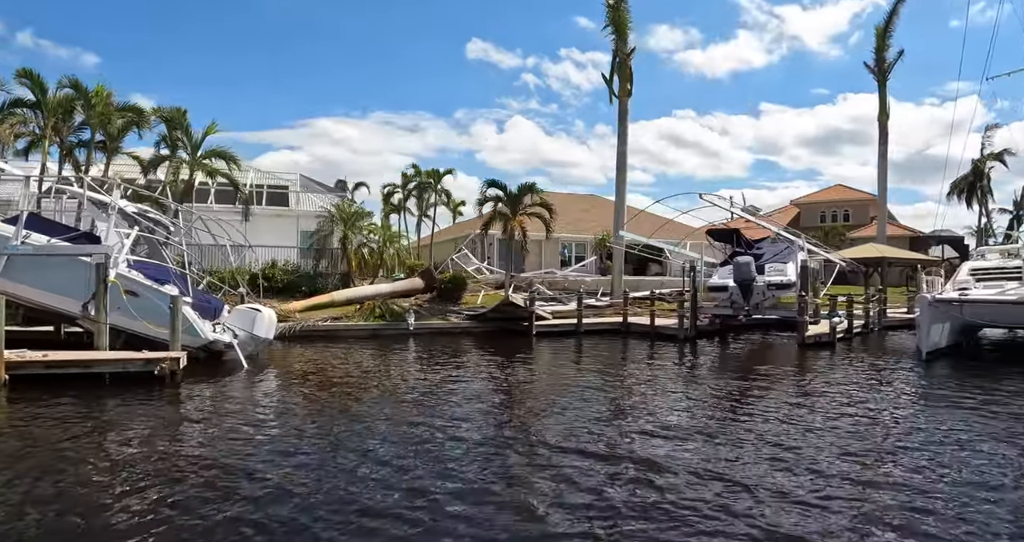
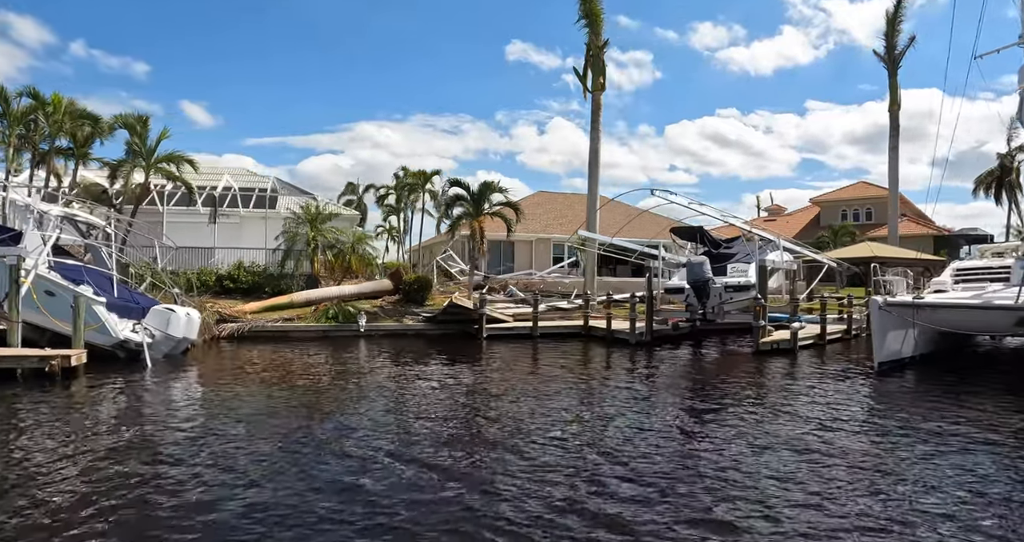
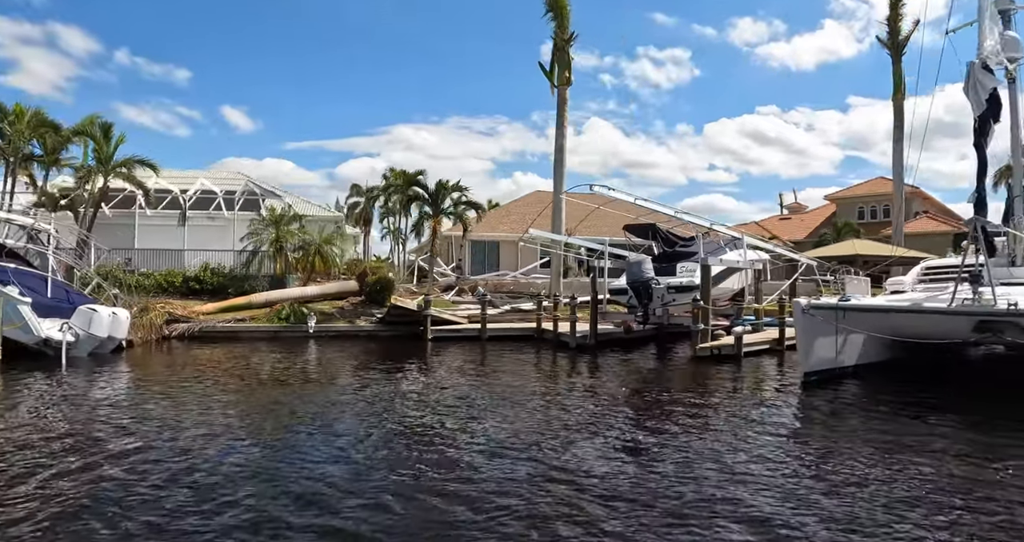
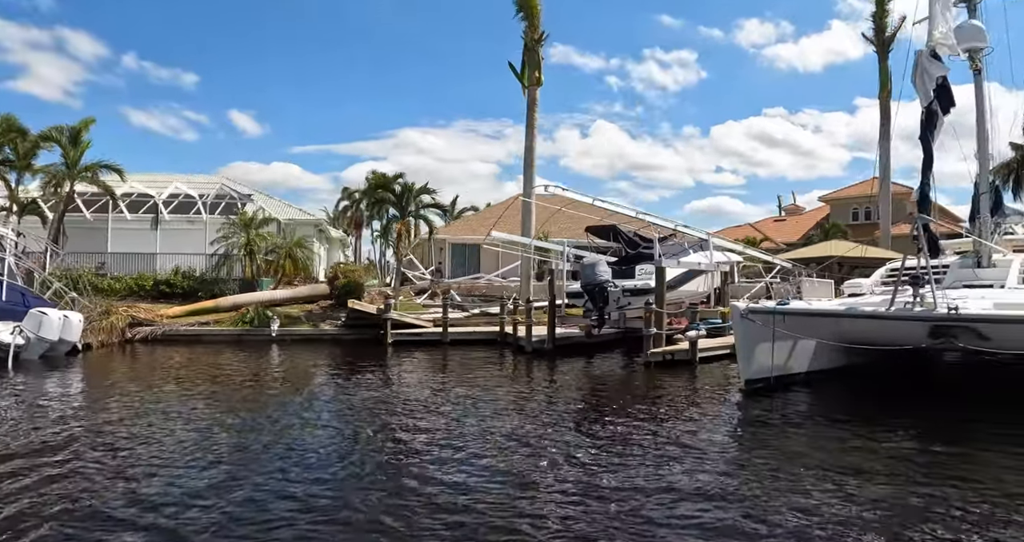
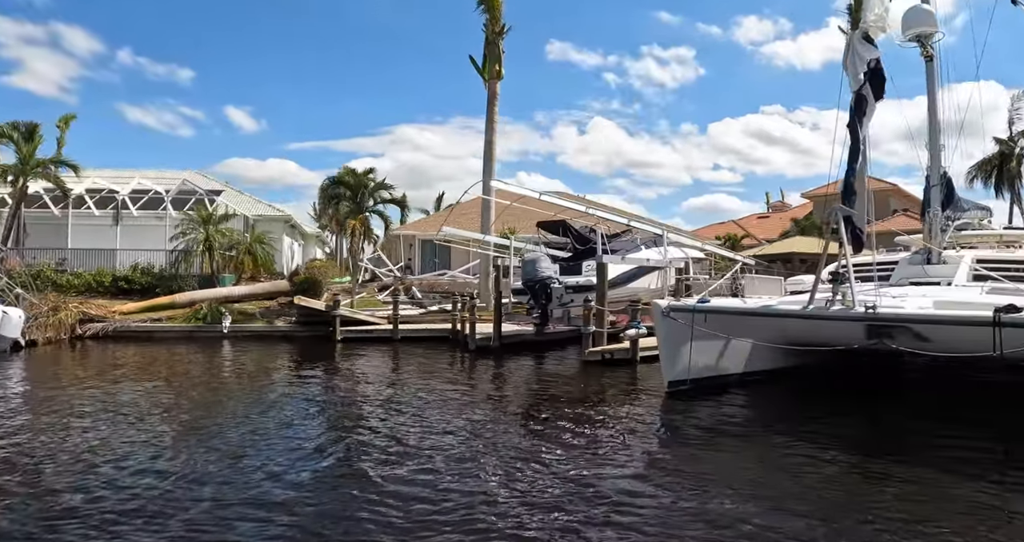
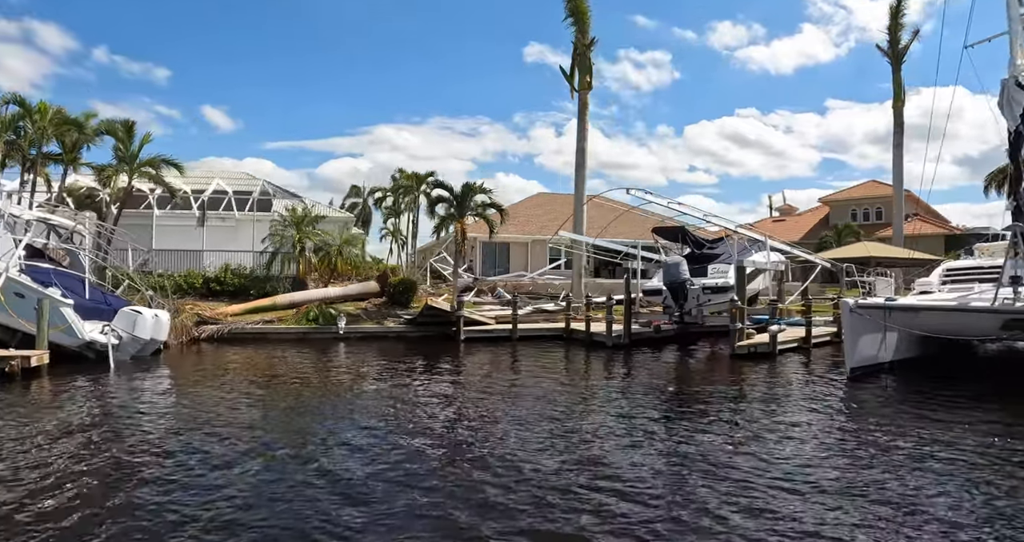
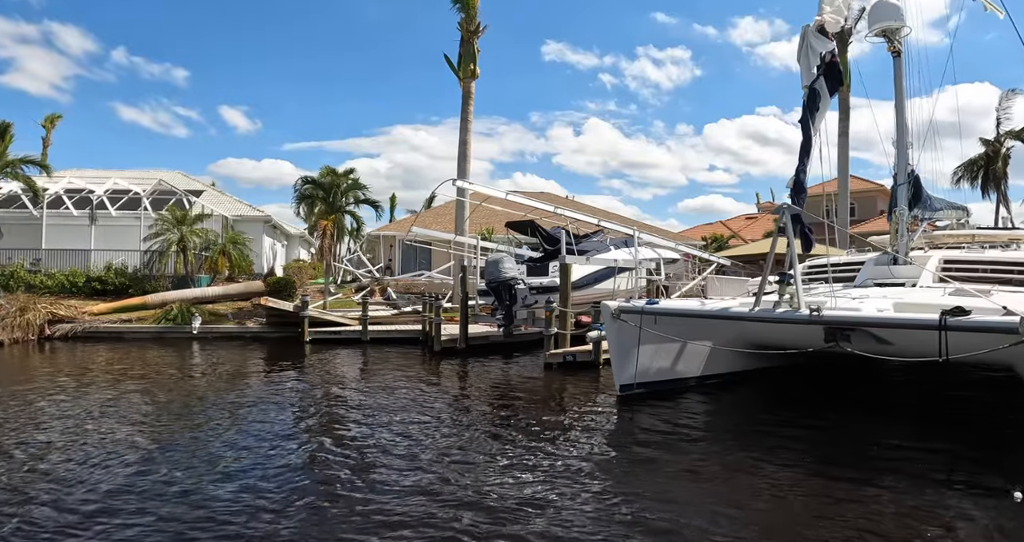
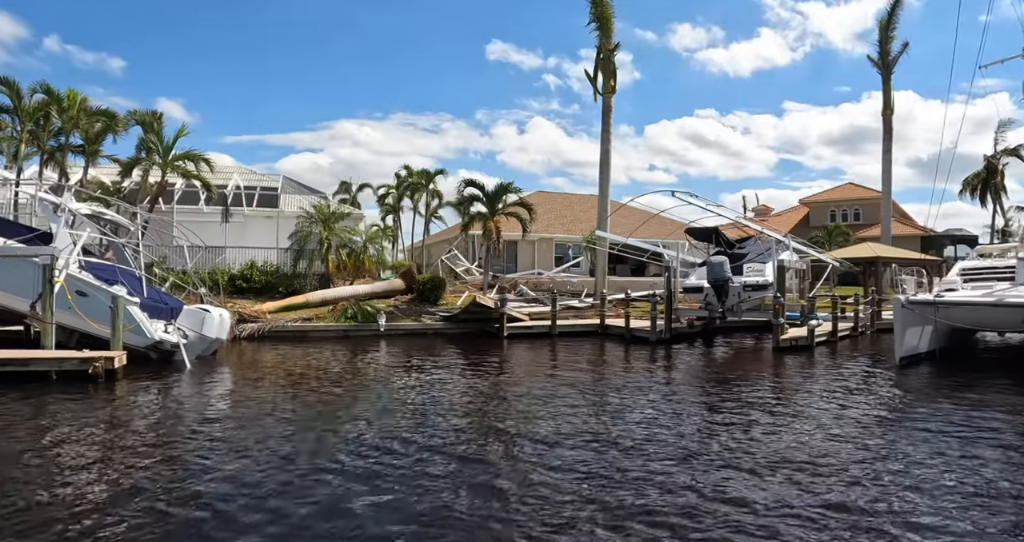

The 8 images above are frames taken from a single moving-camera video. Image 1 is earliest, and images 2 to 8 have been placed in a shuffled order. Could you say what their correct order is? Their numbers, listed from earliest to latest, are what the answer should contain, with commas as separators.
8, 2, 6, 3, 4, 5, 7
